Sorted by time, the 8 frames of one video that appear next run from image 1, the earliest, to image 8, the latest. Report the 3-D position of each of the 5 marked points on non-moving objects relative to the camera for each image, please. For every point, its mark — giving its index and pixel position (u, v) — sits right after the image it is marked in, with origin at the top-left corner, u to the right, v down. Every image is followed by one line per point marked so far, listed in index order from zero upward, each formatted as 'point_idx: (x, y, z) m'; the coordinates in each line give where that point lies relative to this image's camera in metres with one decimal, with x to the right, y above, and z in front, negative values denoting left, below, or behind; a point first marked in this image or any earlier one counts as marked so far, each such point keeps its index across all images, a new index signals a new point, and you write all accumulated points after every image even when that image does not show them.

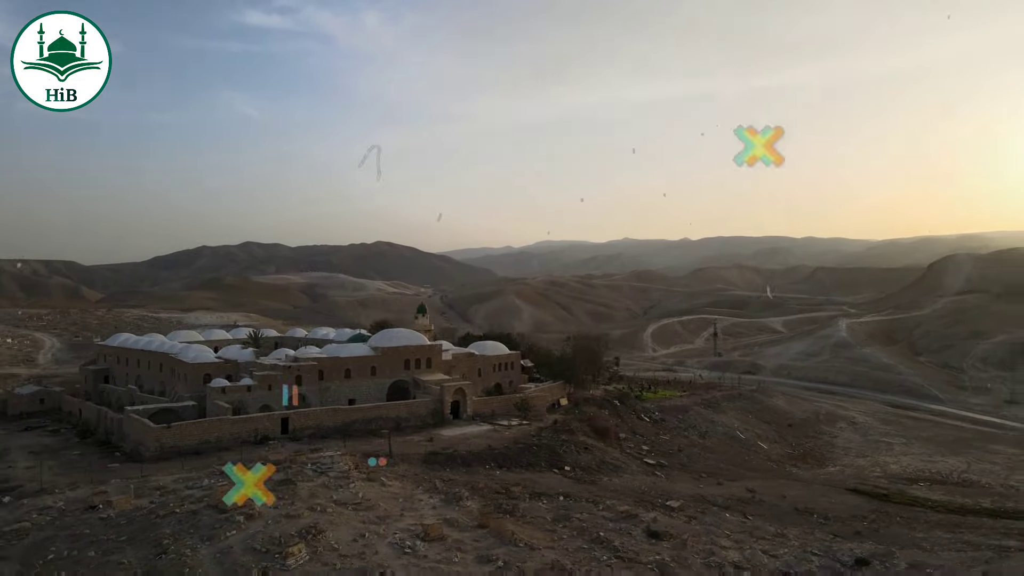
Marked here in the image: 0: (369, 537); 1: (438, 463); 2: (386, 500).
0: (-2.3, -4.1, +10.7) m
1: (-2.0, -4.6, +17.1) m
2: (-2.5, -4.2, +12.8) m
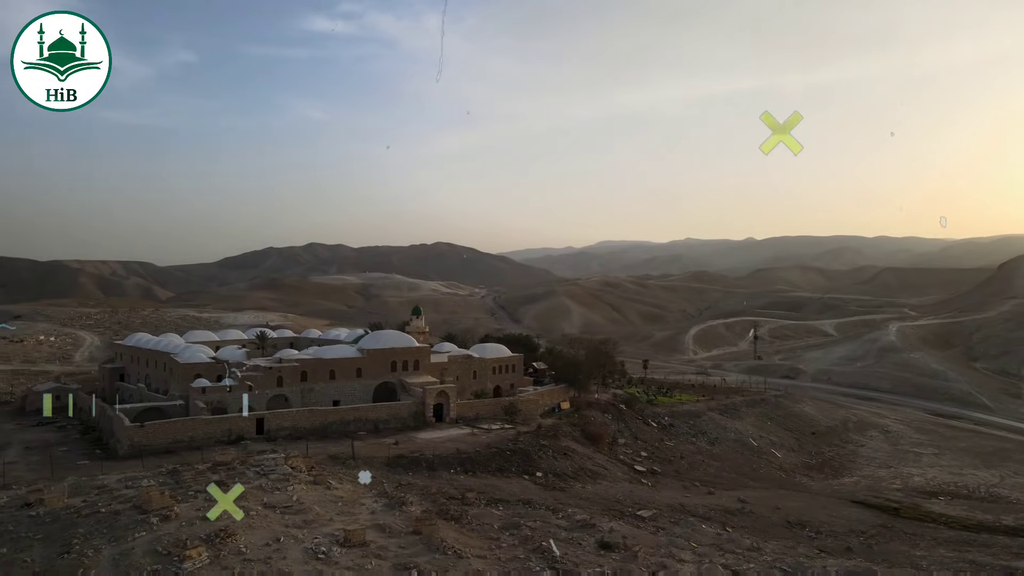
0: (-3.7, -4.1, +10.6) m
1: (-2.9, -4.7, +17.0) m
2: (-3.7, -4.2, +12.7) m
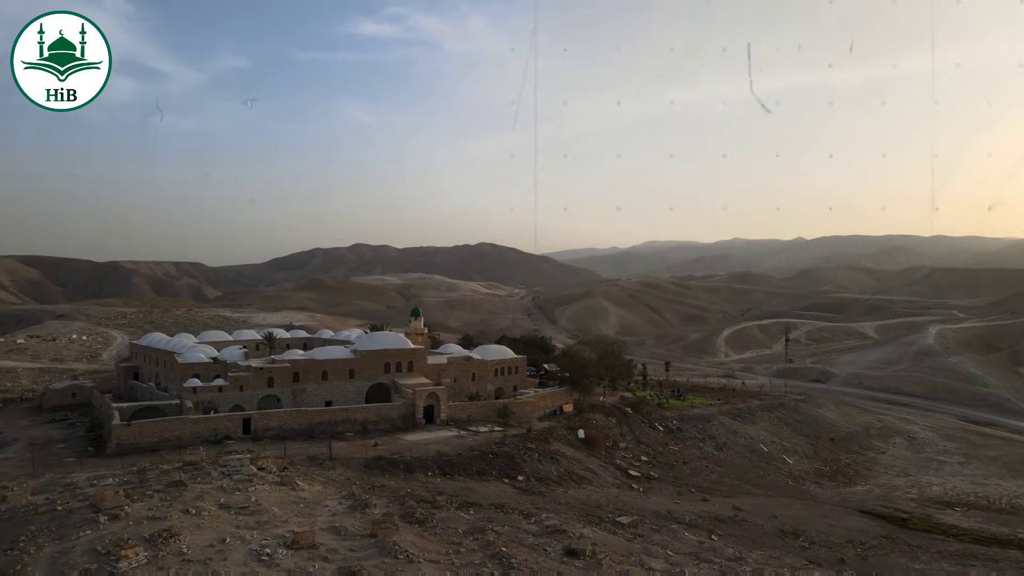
0: (-4.6, -4.1, +10.6) m
1: (-3.5, -4.7, +16.9) m
2: (-4.5, -4.2, +12.7) m
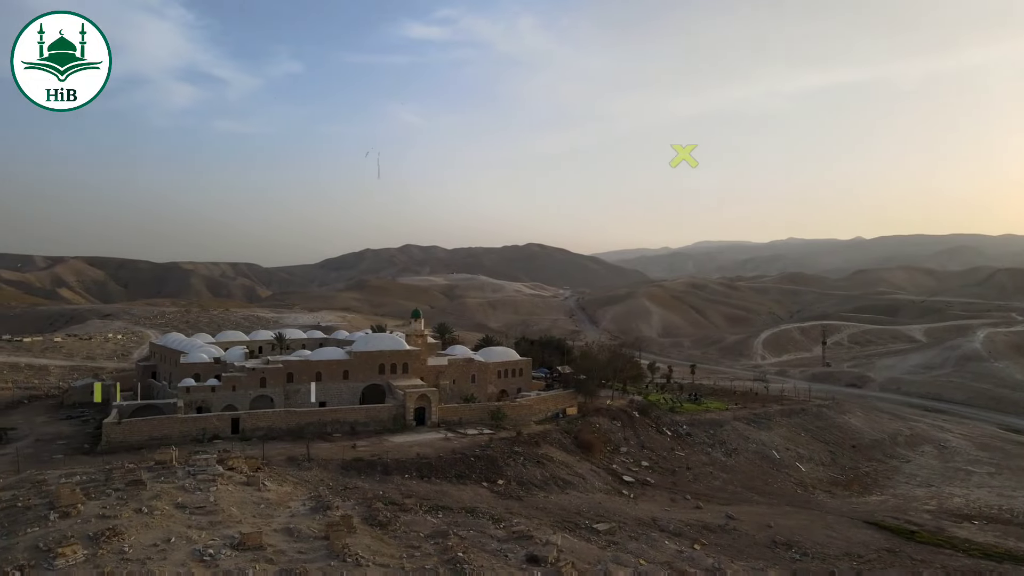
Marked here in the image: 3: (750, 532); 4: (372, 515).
0: (-5.6, -4.2, +10.7) m
1: (-4.1, -4.7, +17.0) m
2: (-5.3, -4.3, +12.8) m
3: (+7.0, -7.2, +19.2) m
4: (-3.0, -4.9, +14.0) m
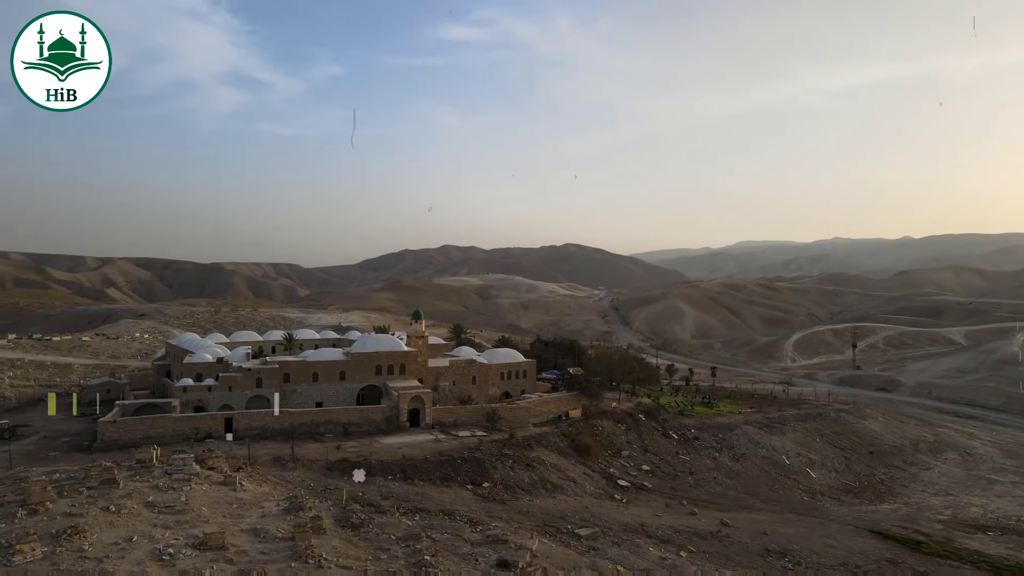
0: (-6.3, -4.2, +10.8) m
1: (-4.5, -4.8, +17.0) m
2: (-6.0, -4.3, +13.0) m
3: (+6.7, -7.2, +18.8) m
4: (-3.6, -4.9, +14.0) m
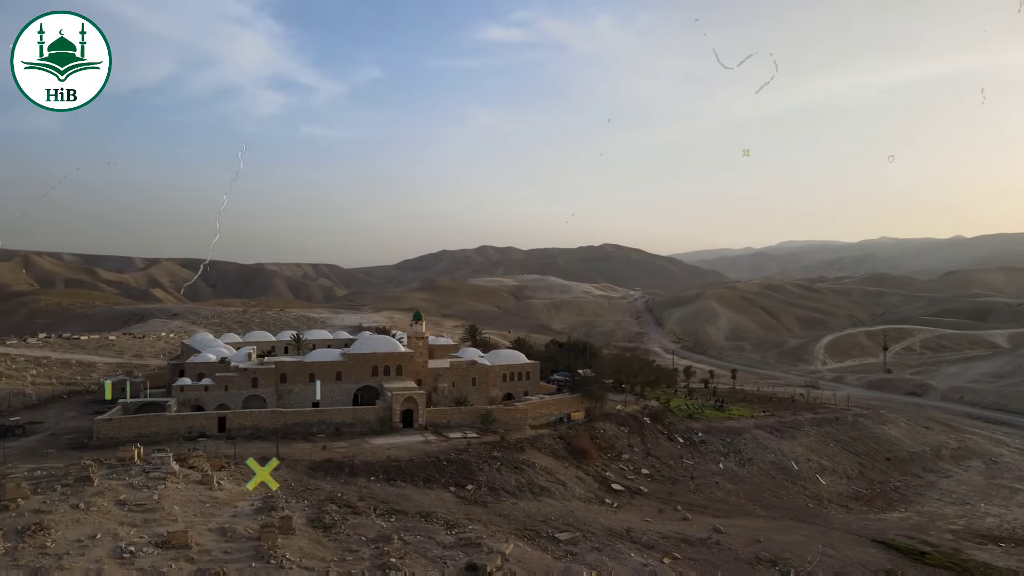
0: (-7.0, -4.2, +11.0) m
1: (-5.0, -4.8, +17.1) m
2: (-6.6, -4.3, +13.1) m
3: (+6.3, -7.3, +18.4) m
4: (-4.2, -4.9, +14.0) m
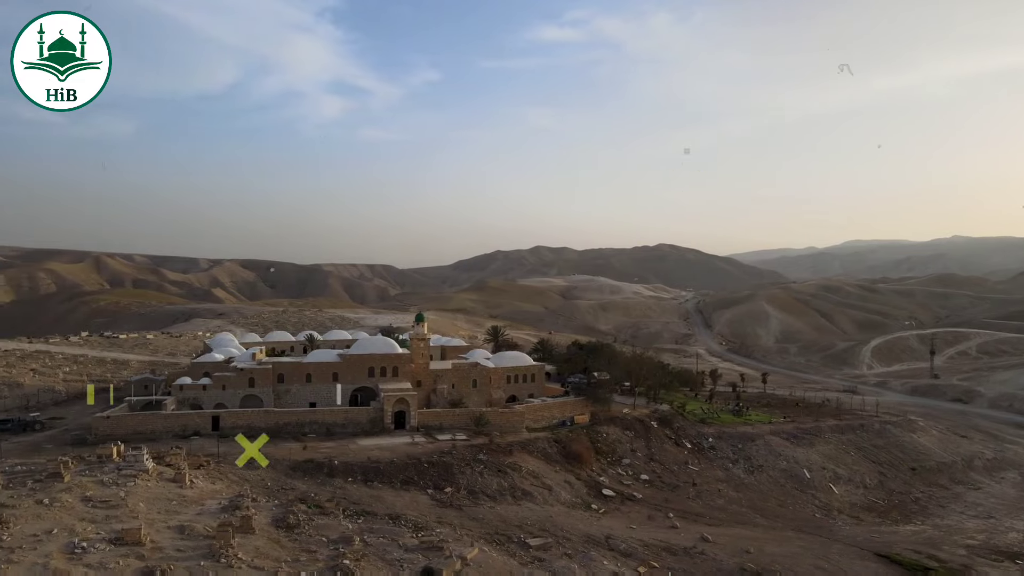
0: (-8.0, -4.3, +11.4) m
1: (-5.6, -4.9, +17.4) m
2: (-7.5, -4.4, +13.5) m
3: (+5.7, -7.3, +17.9) m
4: (-5.0, -5.0, +14.2) m
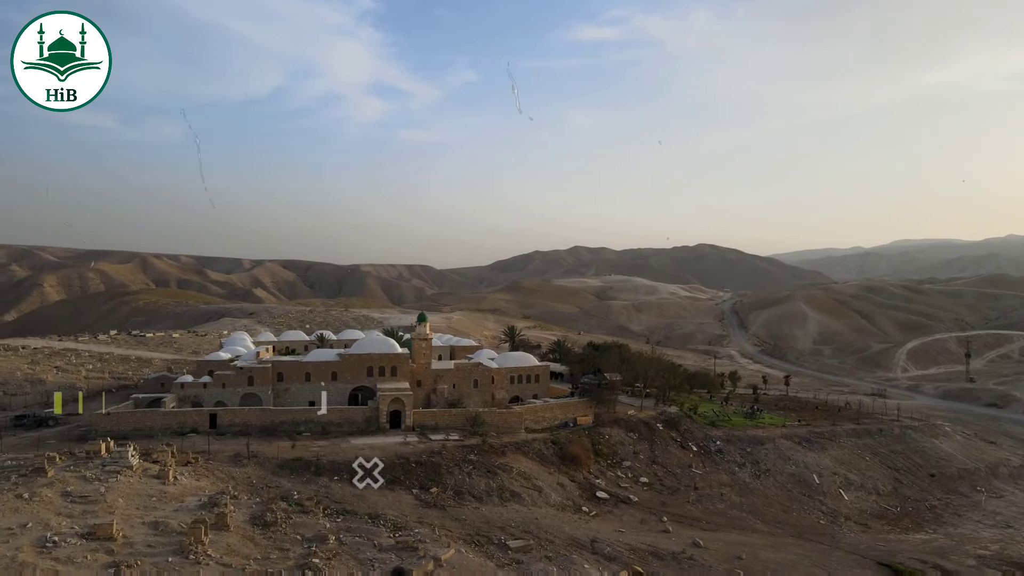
0: (-8.7, -4.3, +11.7) m
1: (-6.0, -4.9, +17.5) m
2: (-8.0, -4.4, +13.7) m
3: (+5.3, -7.4, +17.5) m
4: (-5.5, -5.0, +14.4) m
